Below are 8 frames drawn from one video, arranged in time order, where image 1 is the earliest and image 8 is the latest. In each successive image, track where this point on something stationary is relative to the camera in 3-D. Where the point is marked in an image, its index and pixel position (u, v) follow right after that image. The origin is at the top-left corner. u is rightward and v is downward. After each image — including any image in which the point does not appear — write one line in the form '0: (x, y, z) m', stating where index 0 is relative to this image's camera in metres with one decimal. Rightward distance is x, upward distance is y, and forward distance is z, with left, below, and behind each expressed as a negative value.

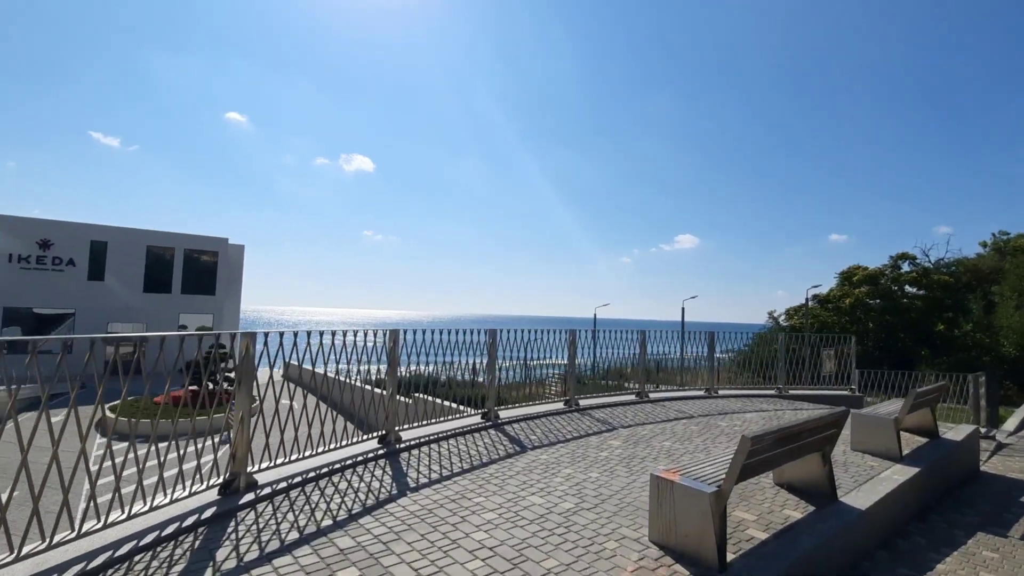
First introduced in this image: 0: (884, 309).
0: (+10.1, -0.6, +14.3) m
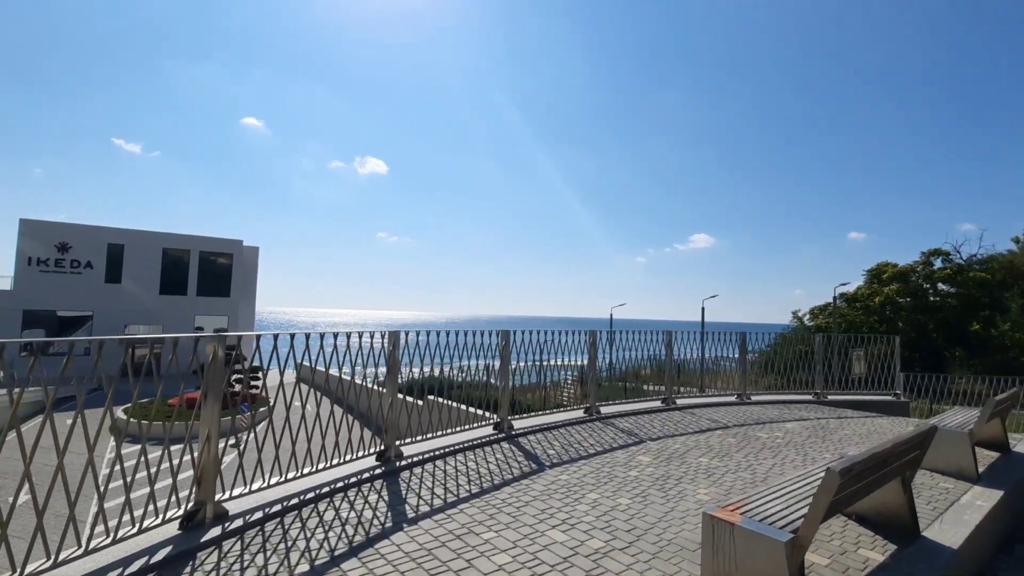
0: (+10.5, -0.5, +13.7) m
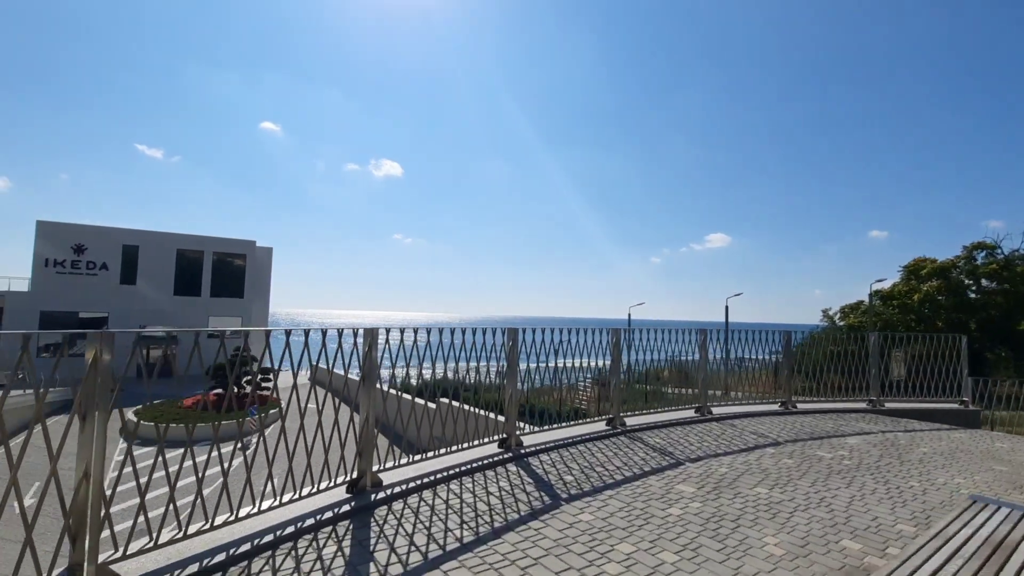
0: (+10.8, -0.4, +12.9) m
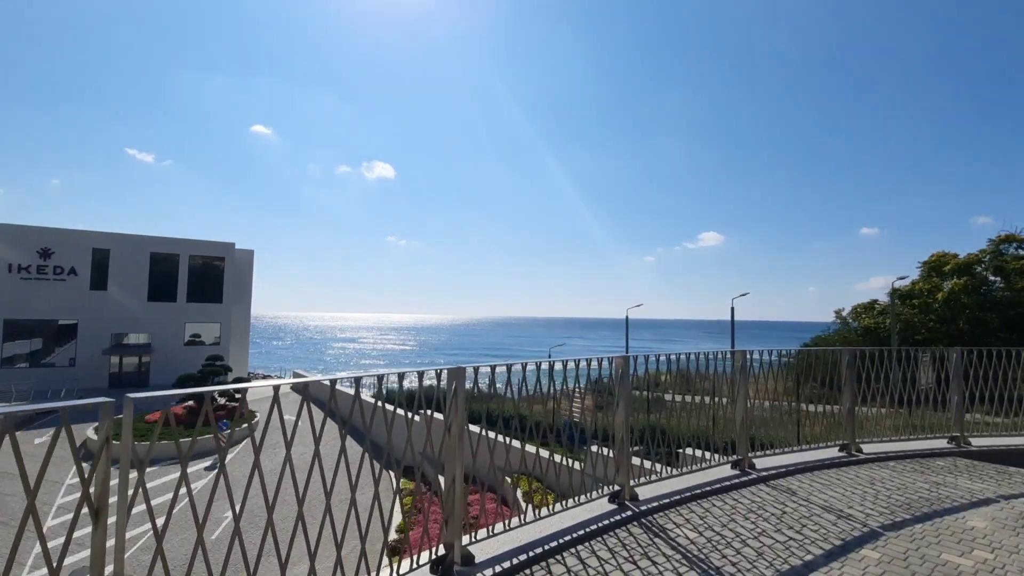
0: (+10.5, -0.4, +11.9) m
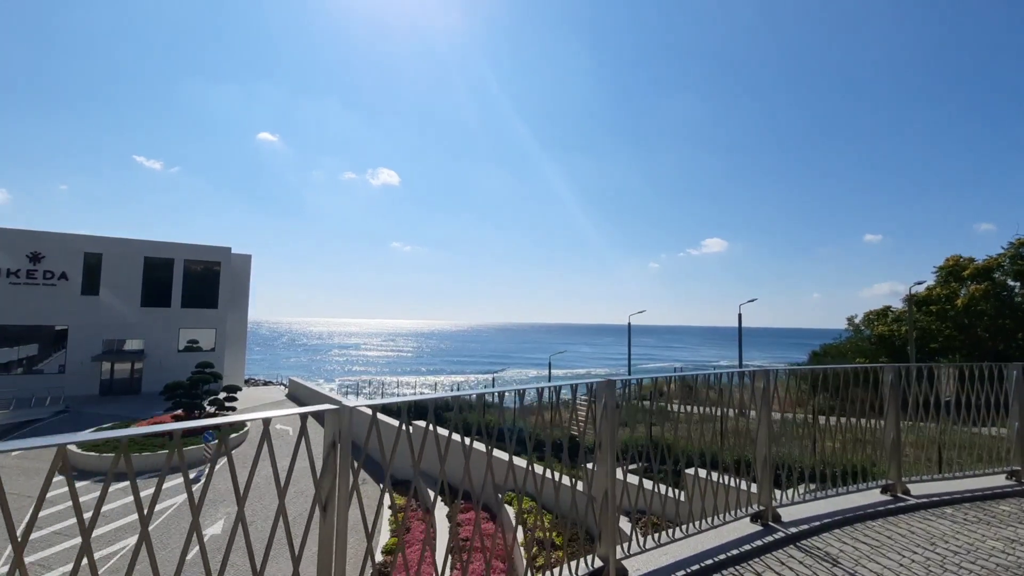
0: (+10.4, -0.5, +11.2) m
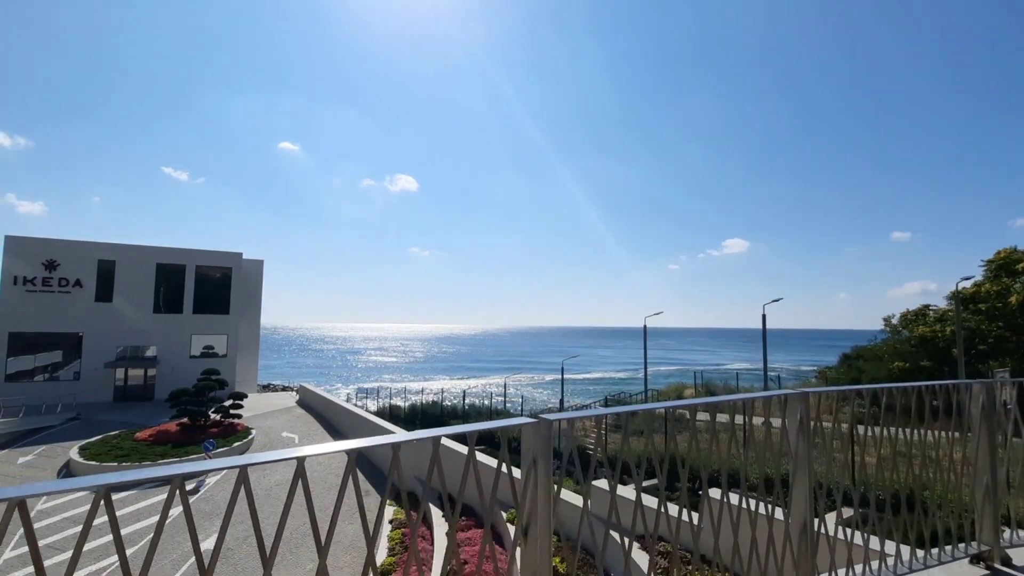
0: (+10.5, -0.4, +10.1) m
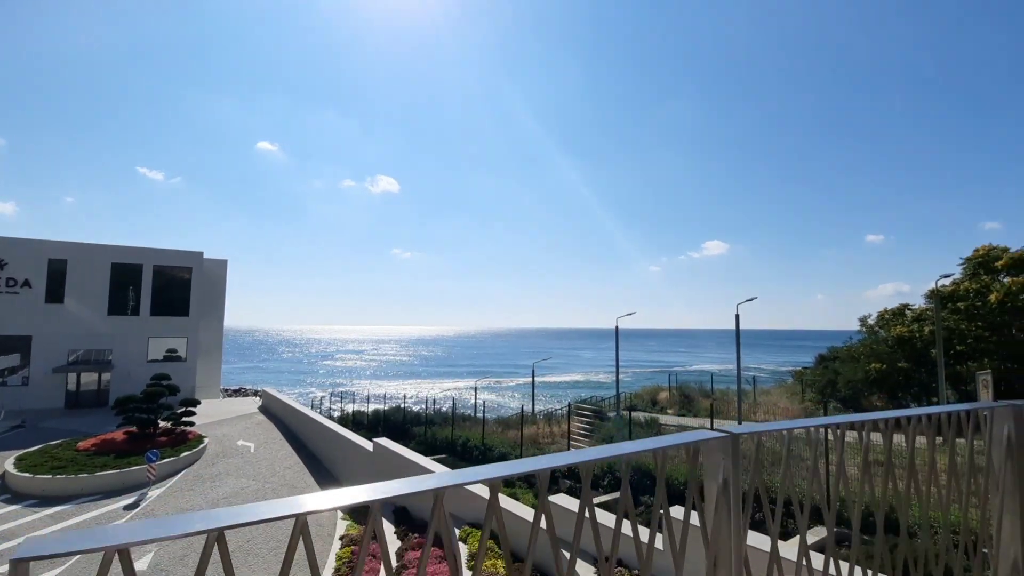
0: (+9.7, -0.4, +9.8) m
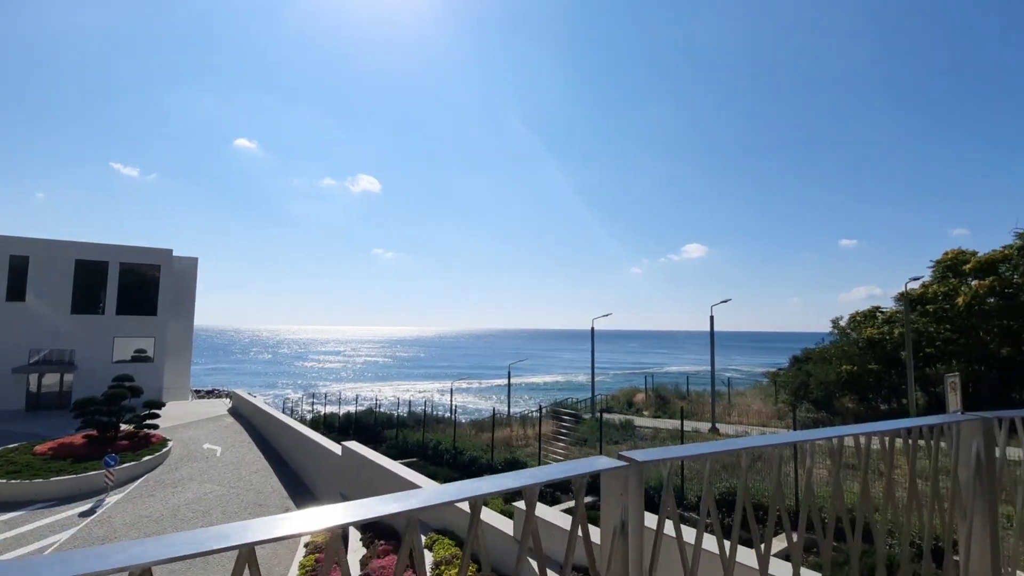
0: (+9.2, -0.4, +9.9) m
